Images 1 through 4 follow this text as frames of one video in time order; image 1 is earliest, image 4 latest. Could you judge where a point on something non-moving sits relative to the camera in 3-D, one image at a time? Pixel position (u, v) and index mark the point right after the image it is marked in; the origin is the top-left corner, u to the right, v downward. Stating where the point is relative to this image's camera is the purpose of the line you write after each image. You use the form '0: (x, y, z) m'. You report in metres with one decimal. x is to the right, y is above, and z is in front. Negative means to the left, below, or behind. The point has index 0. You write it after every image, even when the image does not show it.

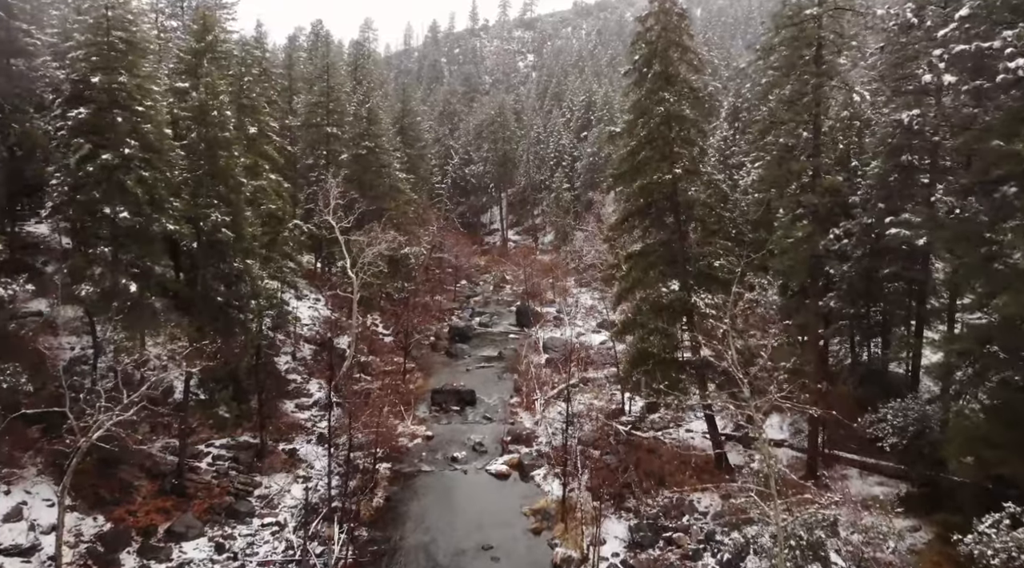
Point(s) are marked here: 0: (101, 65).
0: (-11.4, +6.1, +19.1) m
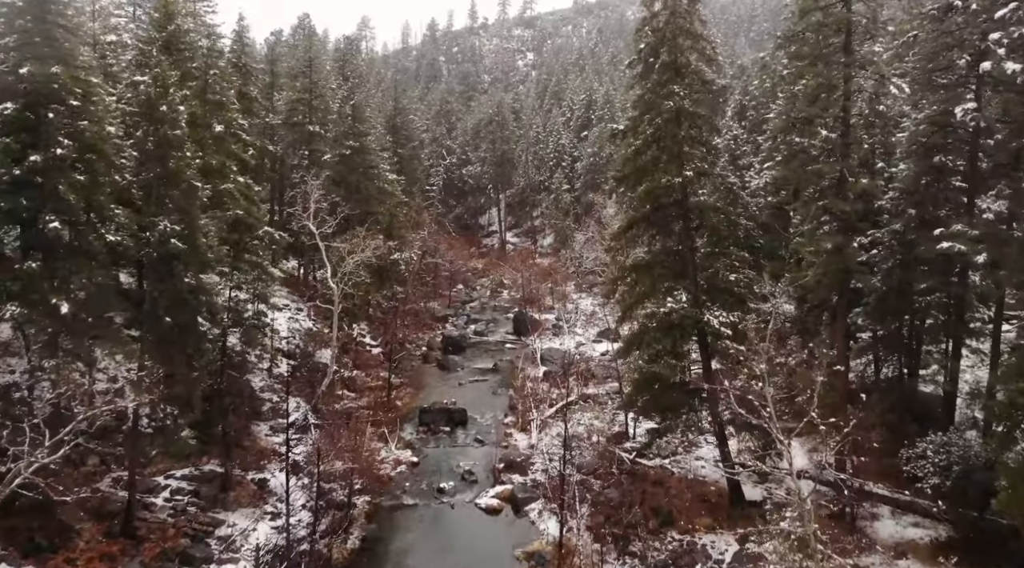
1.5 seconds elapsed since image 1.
0: (-11.7, +5.6, +16.7) m
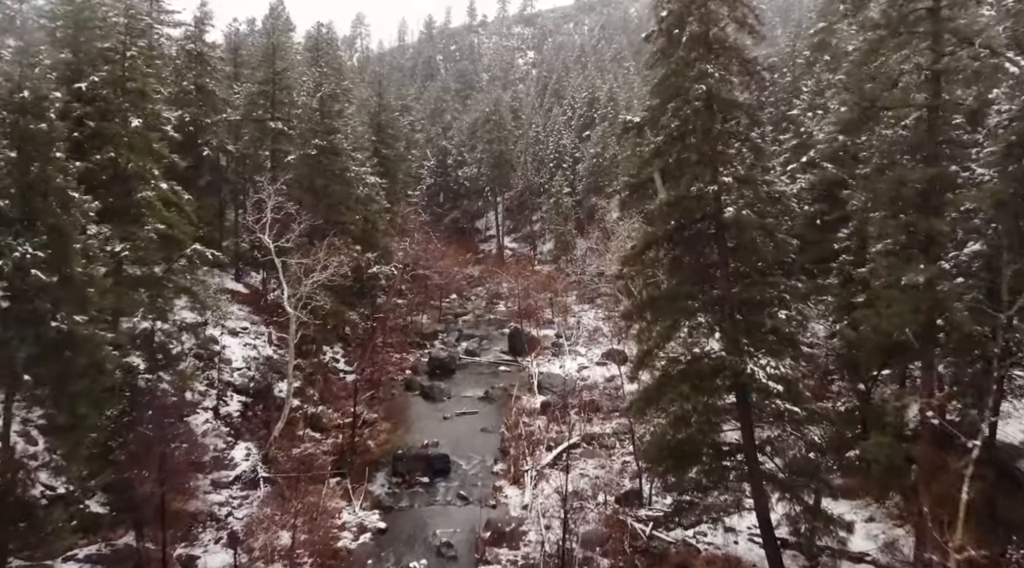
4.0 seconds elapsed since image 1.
0: (-12.1, +4.8, +12.2) m
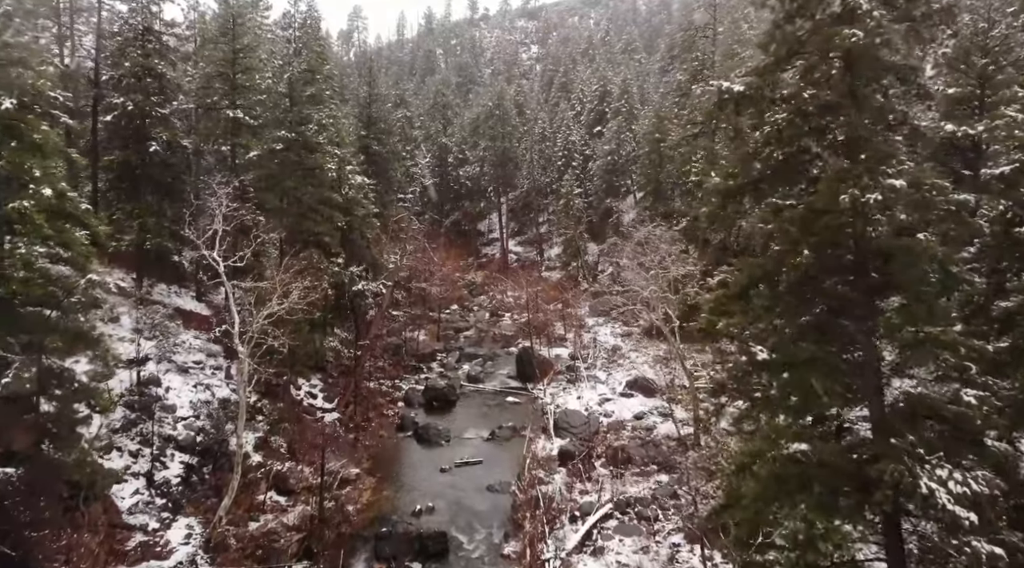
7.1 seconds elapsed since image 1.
0: (-11.6, +3.9, +6.8) m
